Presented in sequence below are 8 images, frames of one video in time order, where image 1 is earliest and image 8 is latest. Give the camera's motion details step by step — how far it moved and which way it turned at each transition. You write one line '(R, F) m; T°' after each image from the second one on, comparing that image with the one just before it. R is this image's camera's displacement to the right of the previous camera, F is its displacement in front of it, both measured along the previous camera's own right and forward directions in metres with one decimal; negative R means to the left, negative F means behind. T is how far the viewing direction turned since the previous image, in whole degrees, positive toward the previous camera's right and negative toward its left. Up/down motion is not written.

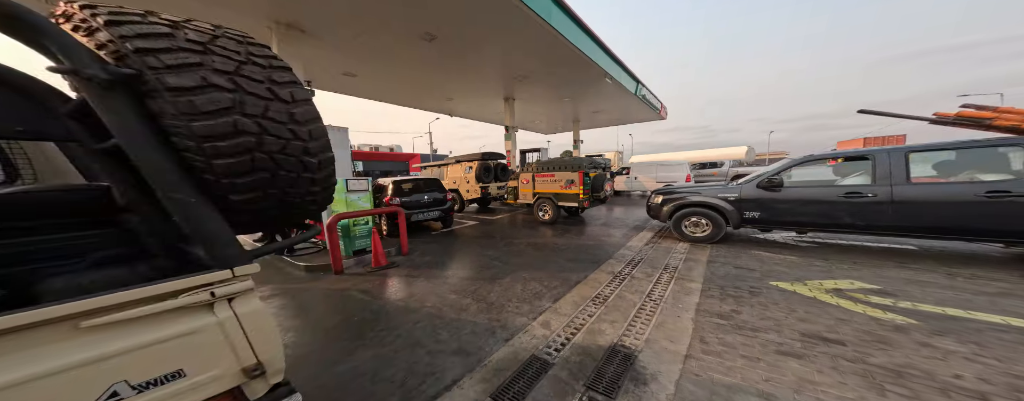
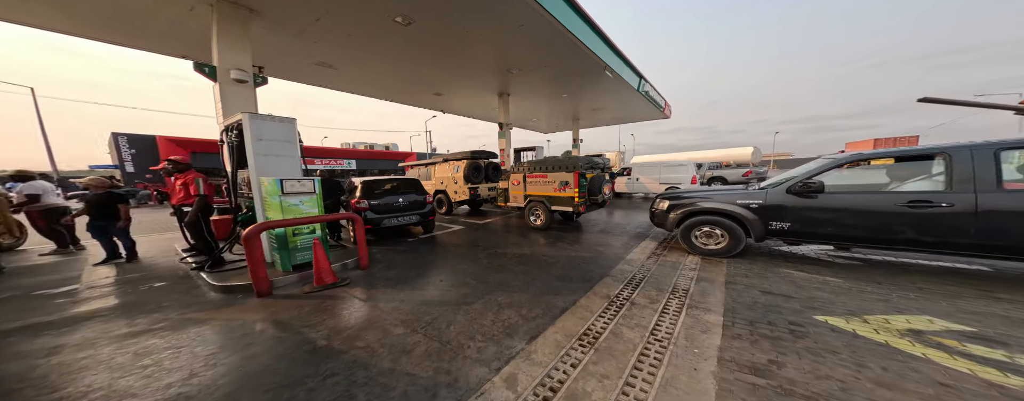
(+0.4, +0.8) m; 0°
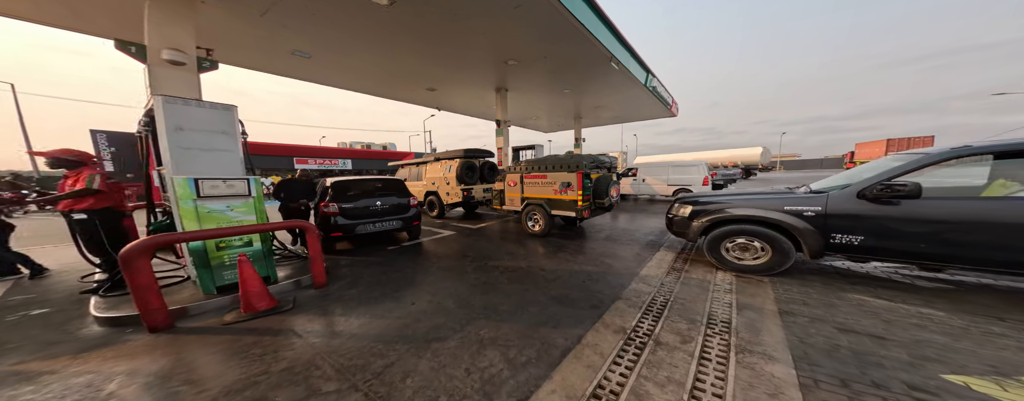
(+0.2, +0.8) m; 0°
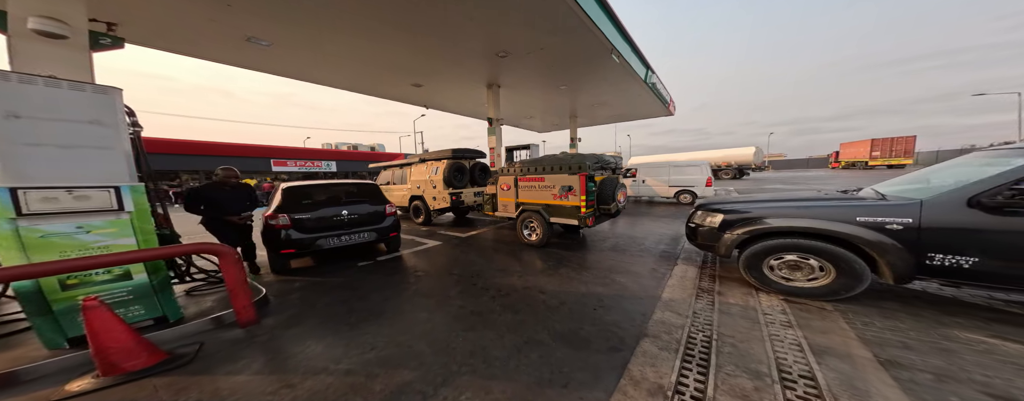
(0.0, +0.7) m; +1°
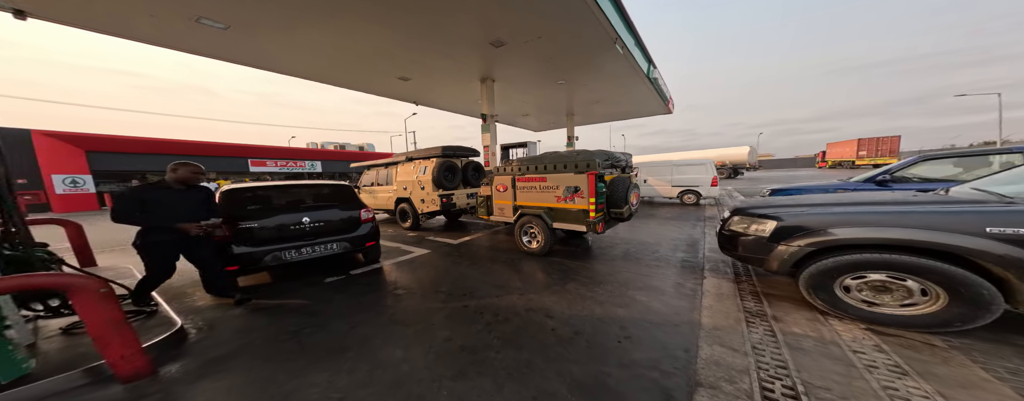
(-0.1, +0.7) m; +1°
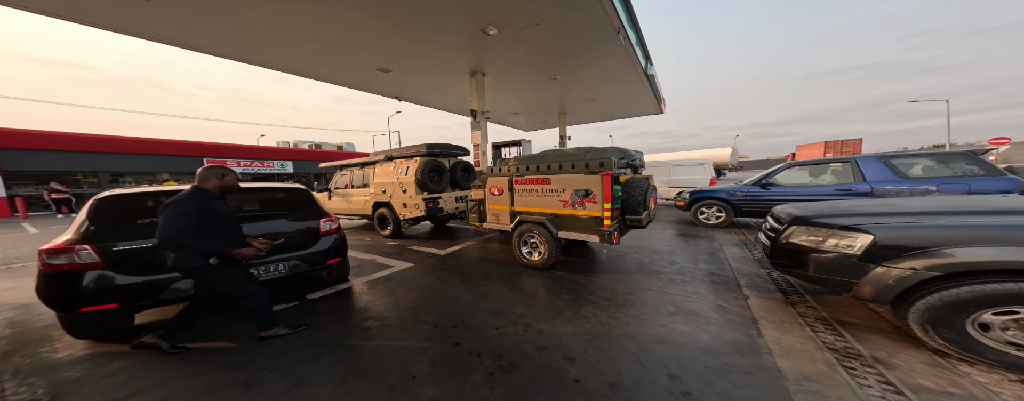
(-0.2, +0.7) m; +3°
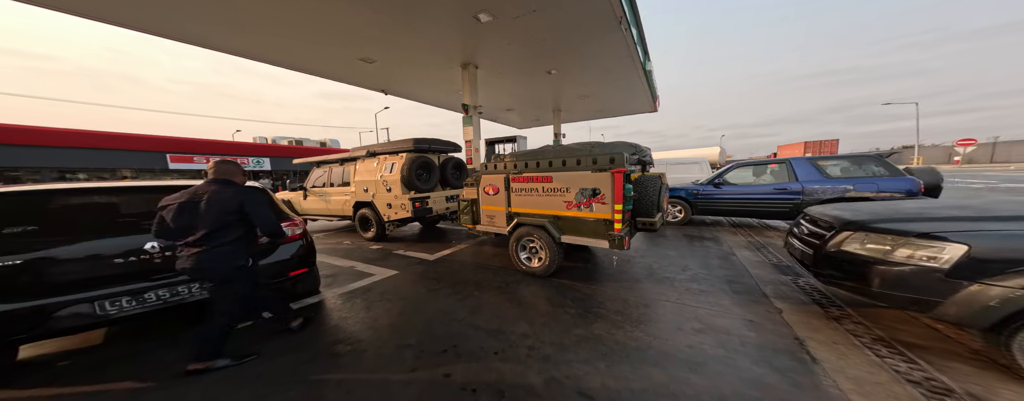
(-0.1, +0.5) m; +2°
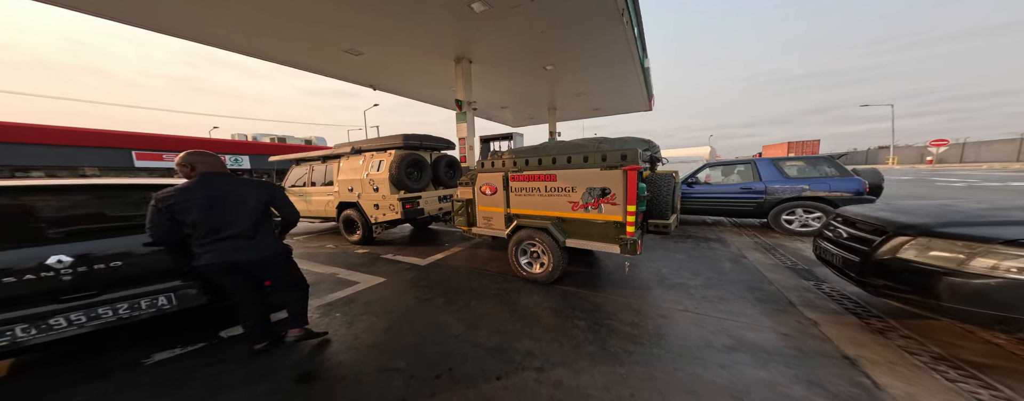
(-0.1, +0.3) m; +2°
